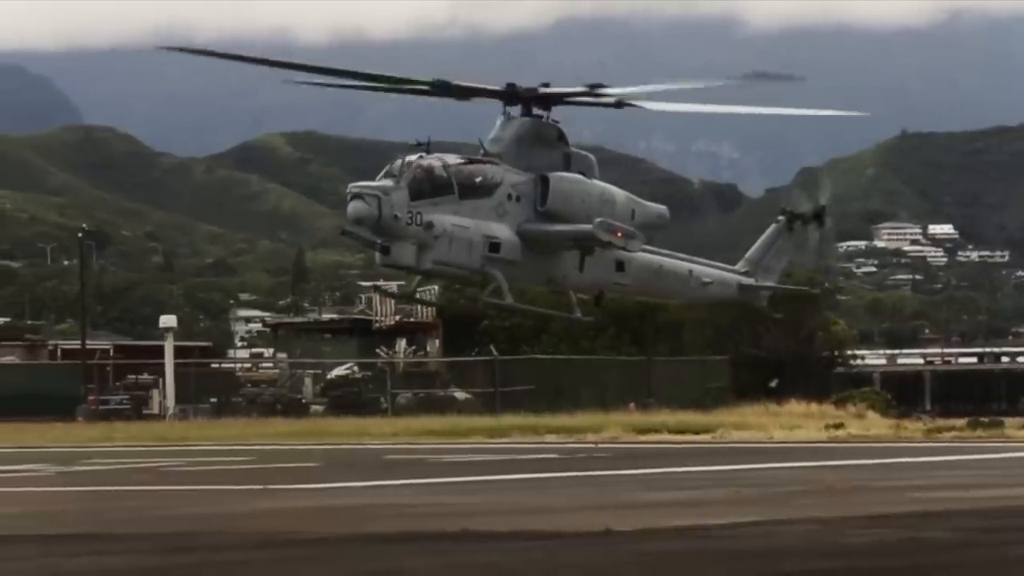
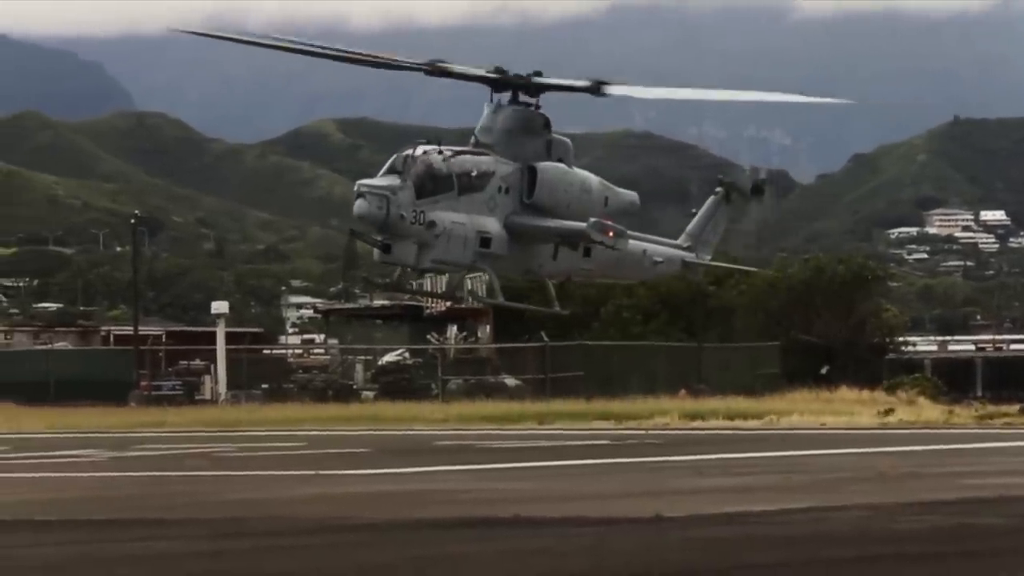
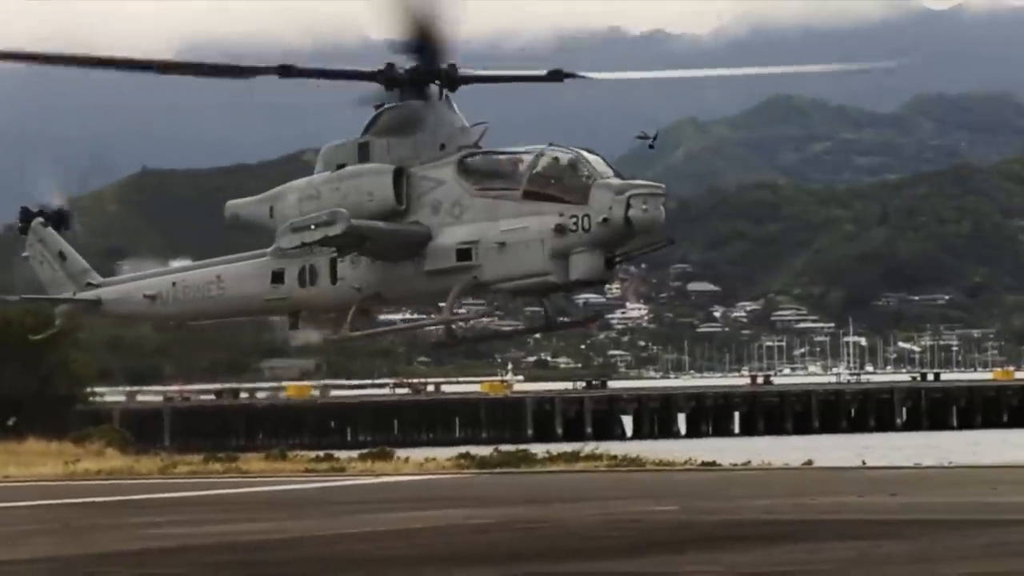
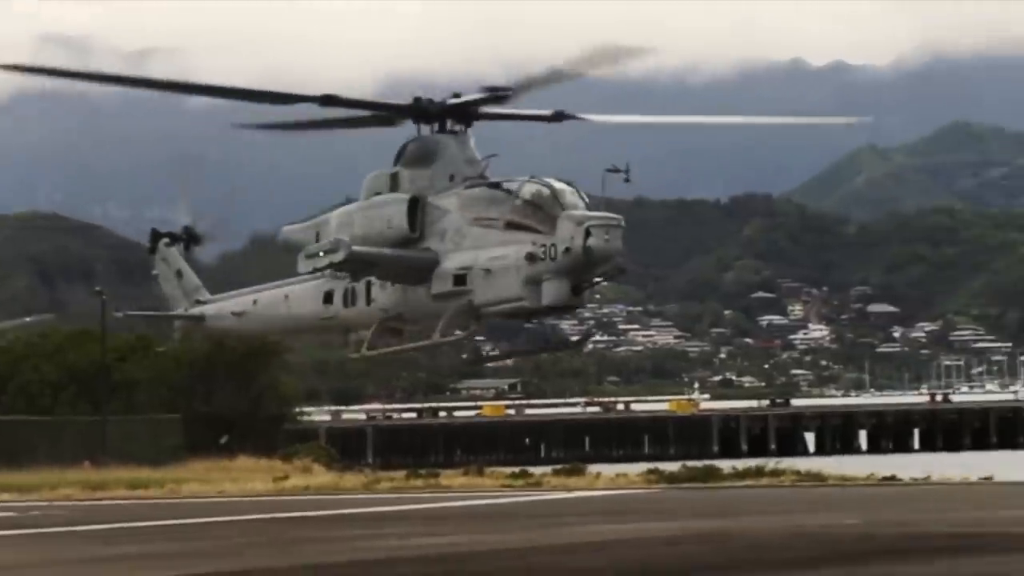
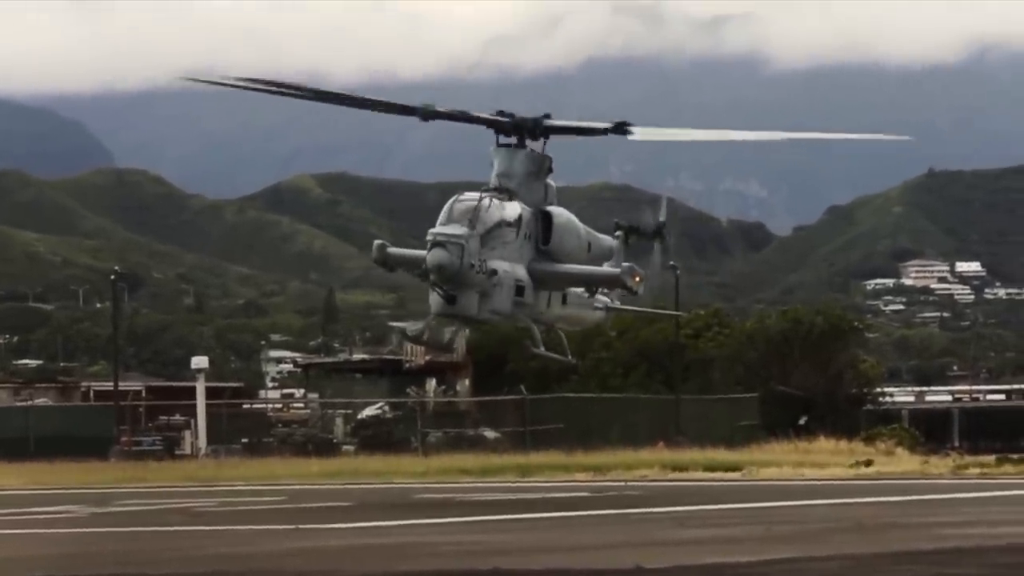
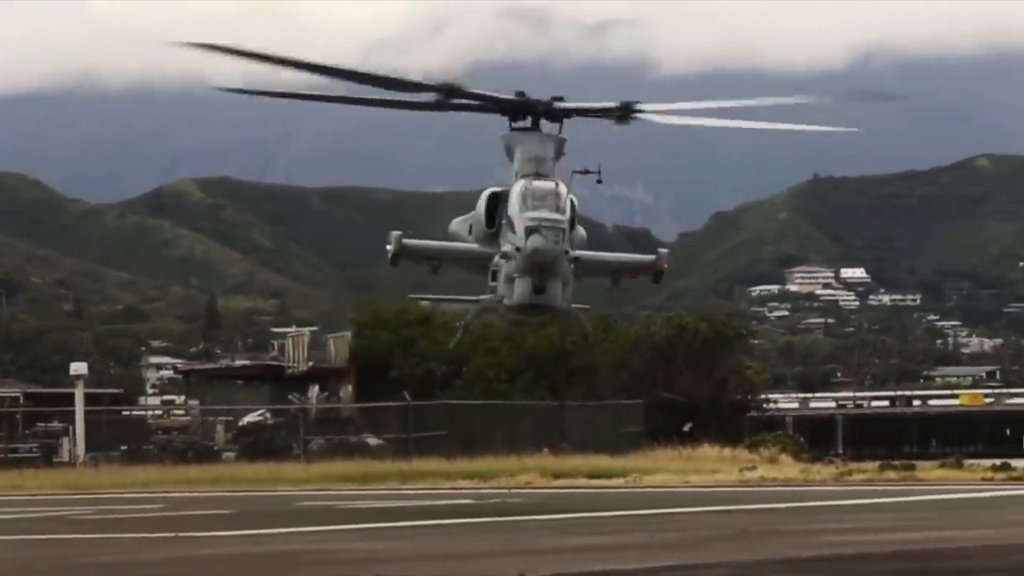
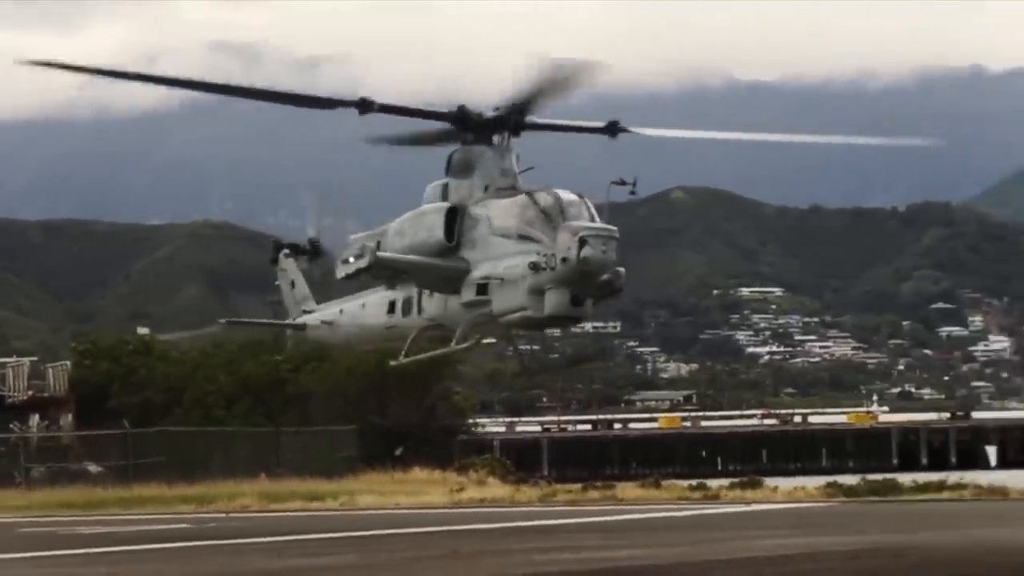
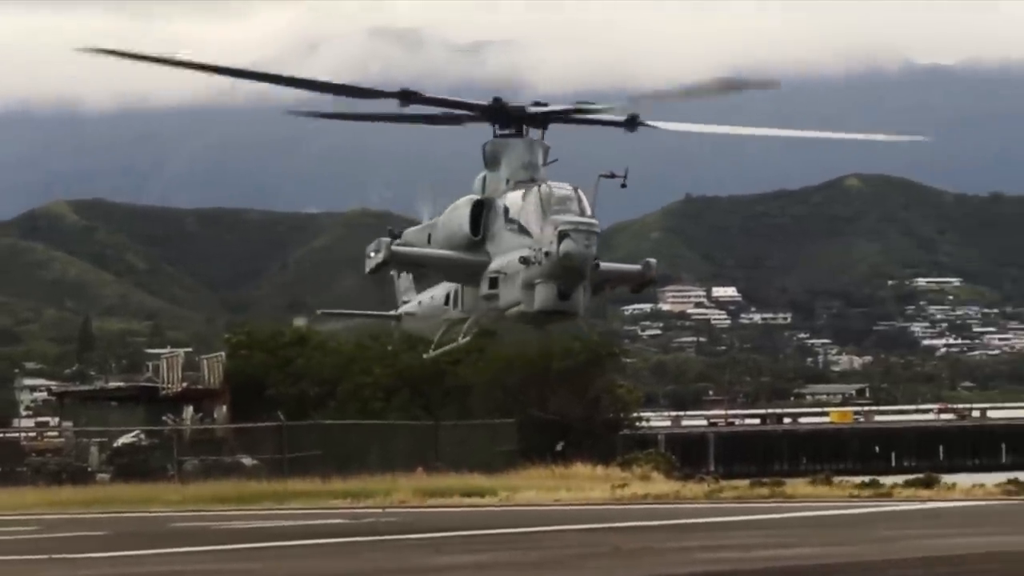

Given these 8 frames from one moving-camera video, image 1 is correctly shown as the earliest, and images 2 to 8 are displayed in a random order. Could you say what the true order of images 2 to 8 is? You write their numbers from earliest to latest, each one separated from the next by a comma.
2, 5, 6, 8, 7, 4, 3
